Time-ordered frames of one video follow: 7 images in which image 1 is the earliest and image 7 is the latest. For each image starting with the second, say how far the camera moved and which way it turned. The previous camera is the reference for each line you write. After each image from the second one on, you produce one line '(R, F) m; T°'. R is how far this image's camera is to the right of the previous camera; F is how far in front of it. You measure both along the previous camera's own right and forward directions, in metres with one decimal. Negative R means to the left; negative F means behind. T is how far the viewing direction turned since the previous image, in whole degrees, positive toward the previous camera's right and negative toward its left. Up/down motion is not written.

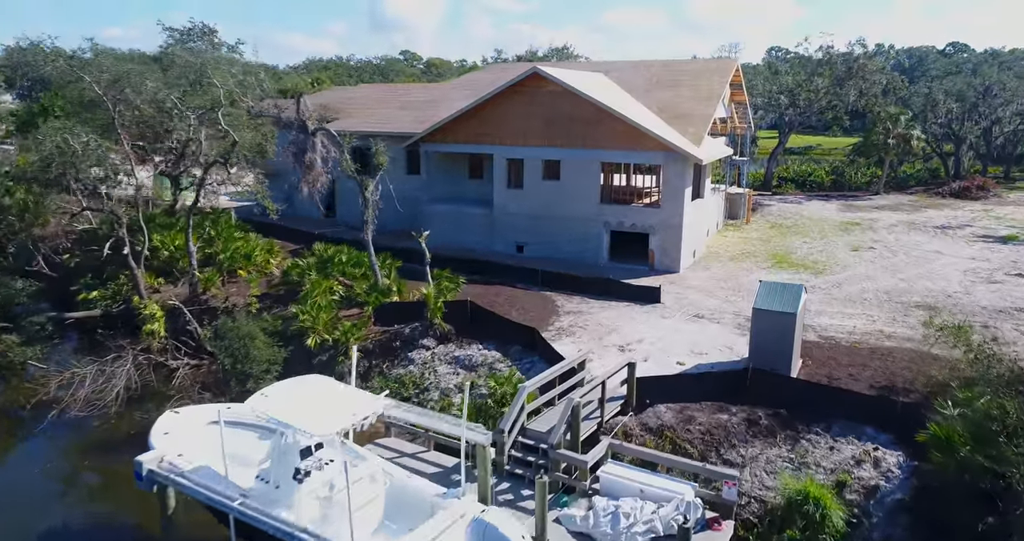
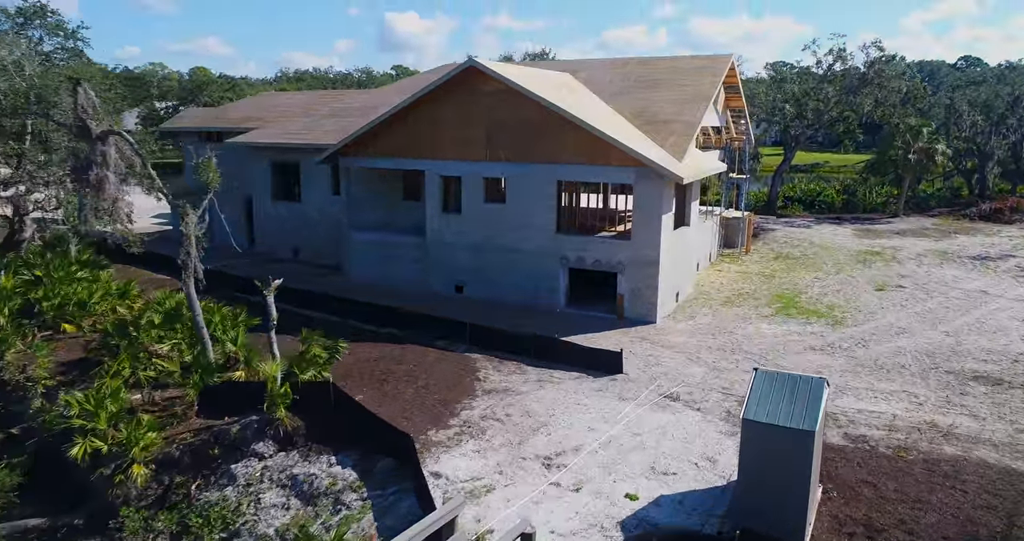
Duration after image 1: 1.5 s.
(+2.0, +5.4) m; 0°
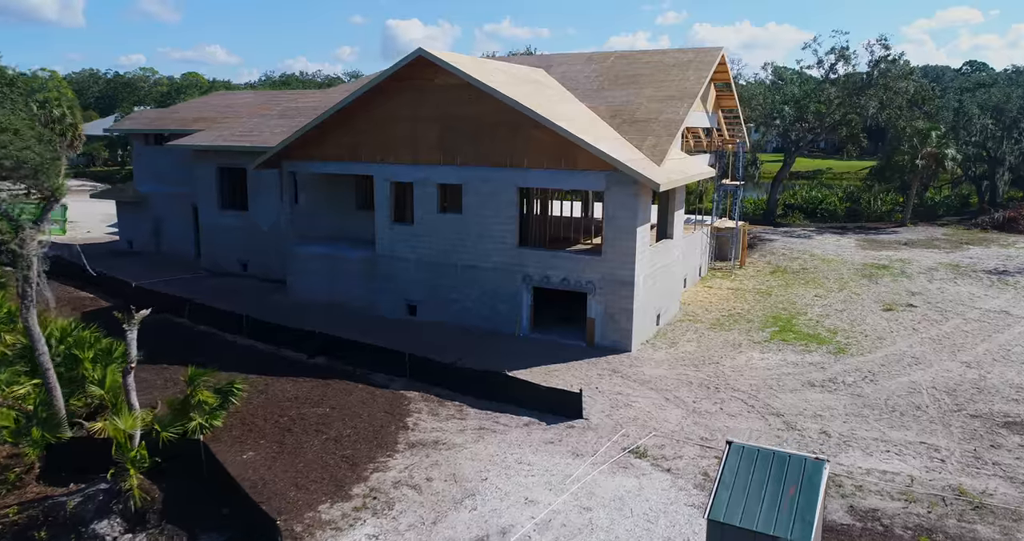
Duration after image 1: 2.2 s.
(+1.1, +2.4) m; 0°
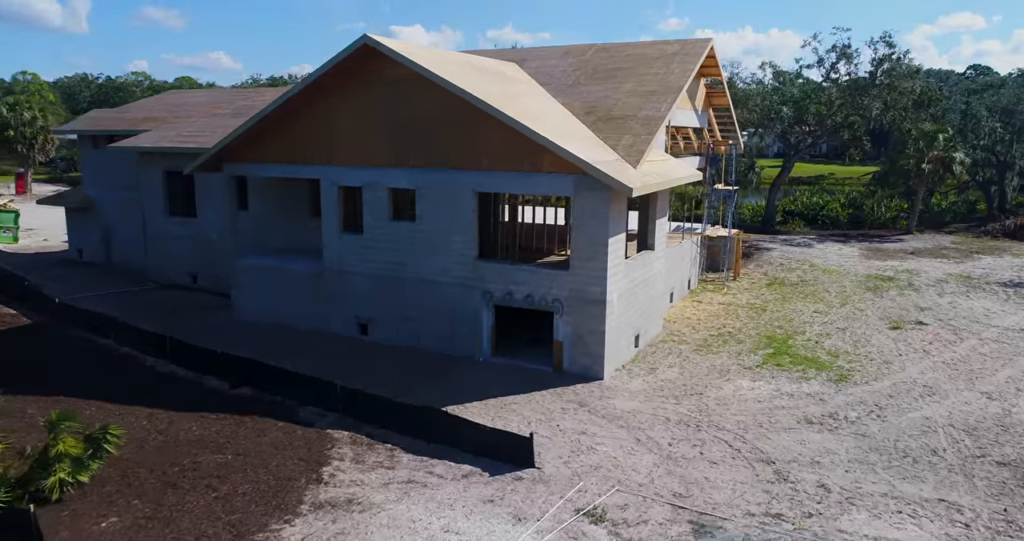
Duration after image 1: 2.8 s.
(+0.9, +1.9) m; 0°
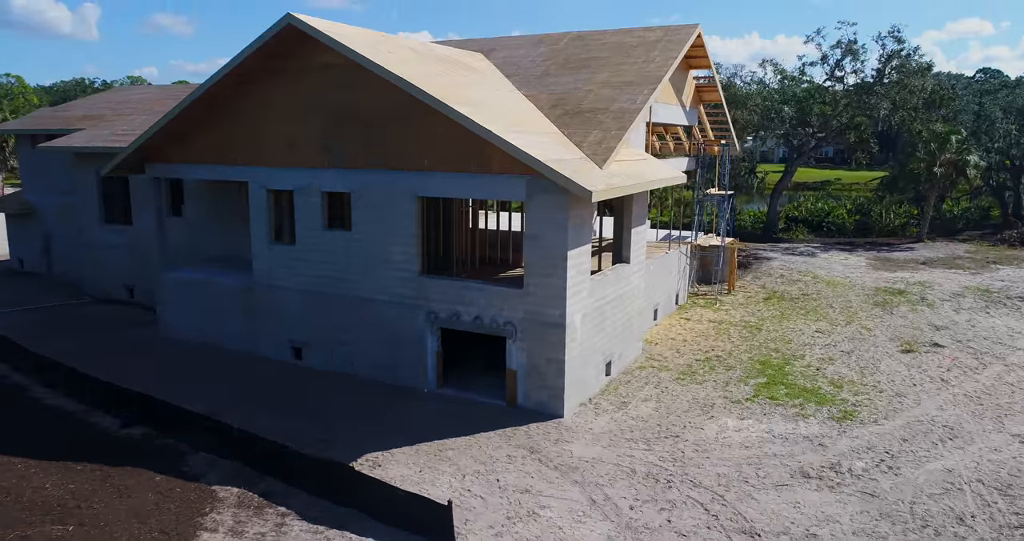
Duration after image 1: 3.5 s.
(+1.0, +2.1) m; 0°
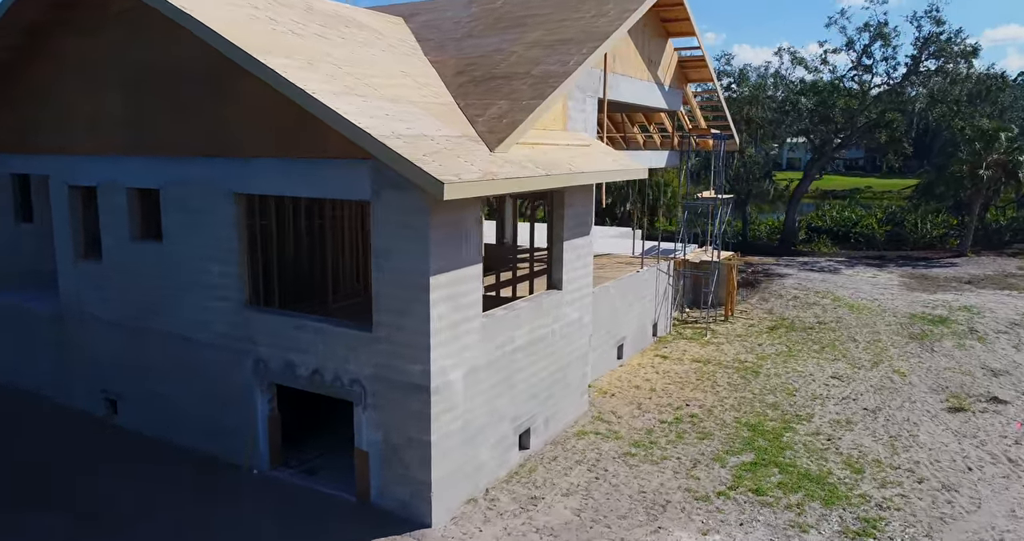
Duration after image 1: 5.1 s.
(+2.0, +4.0) m; -2°
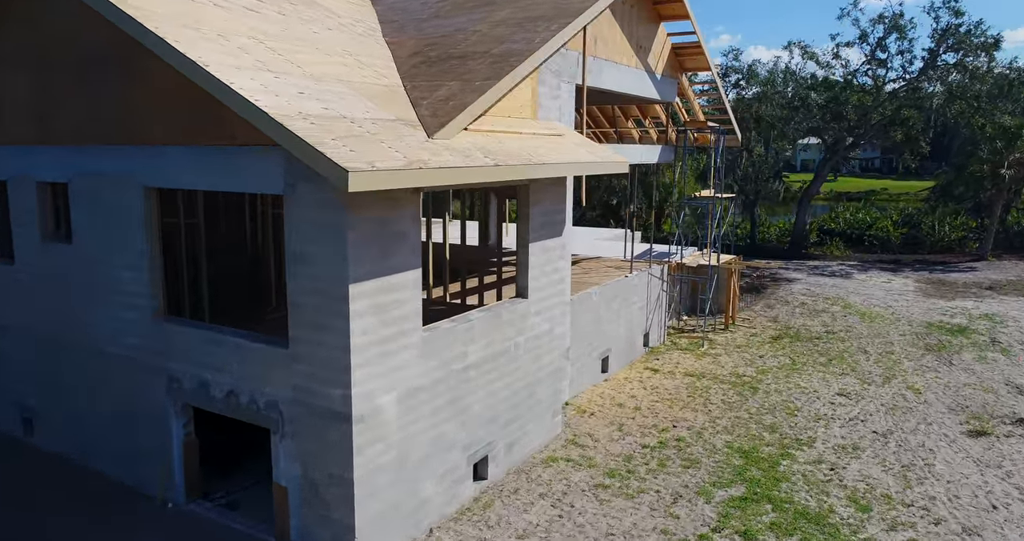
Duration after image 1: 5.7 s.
(+0.7, +1.2) m; -1°
